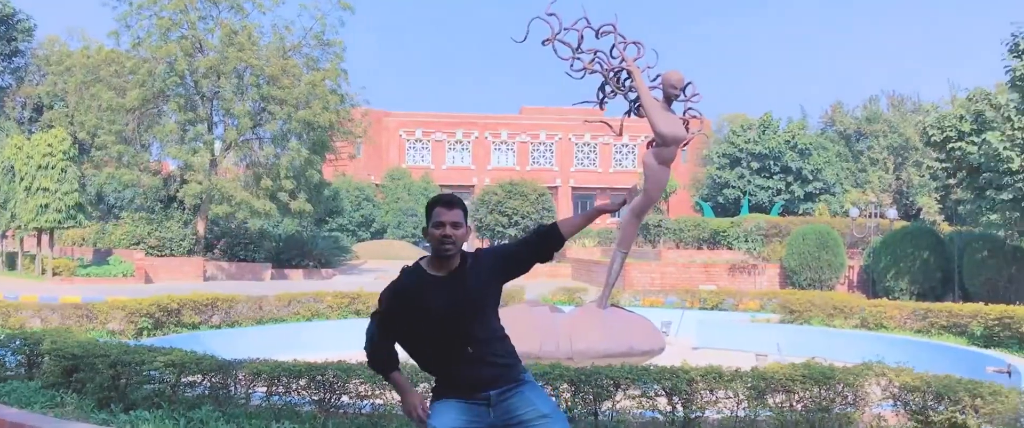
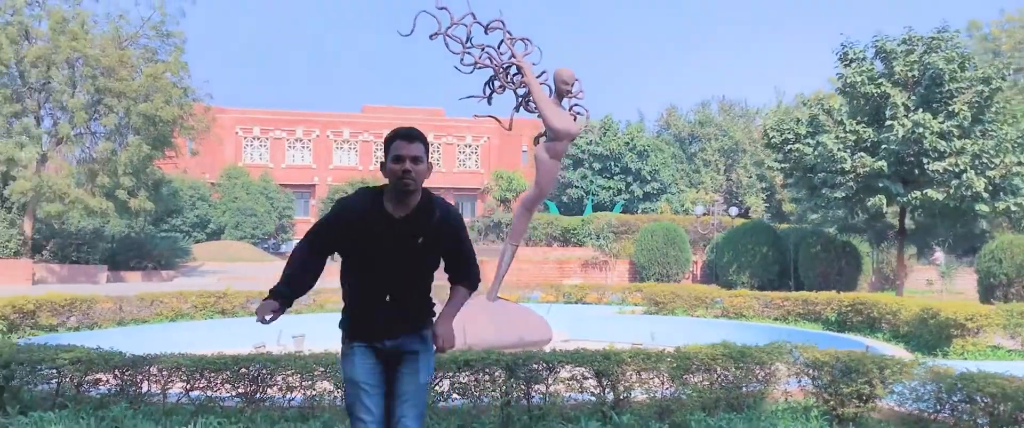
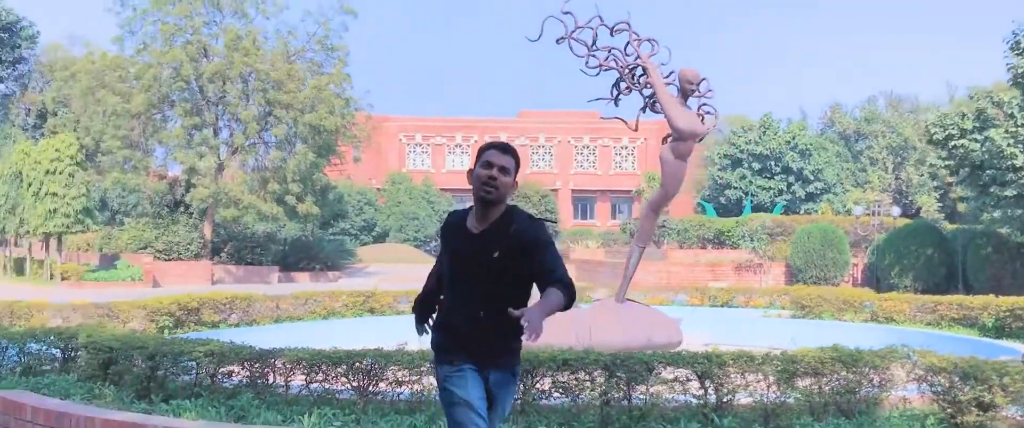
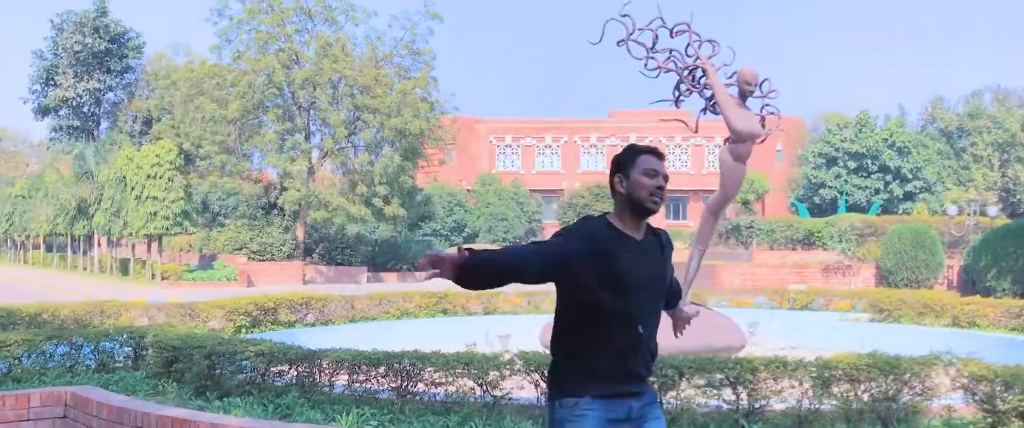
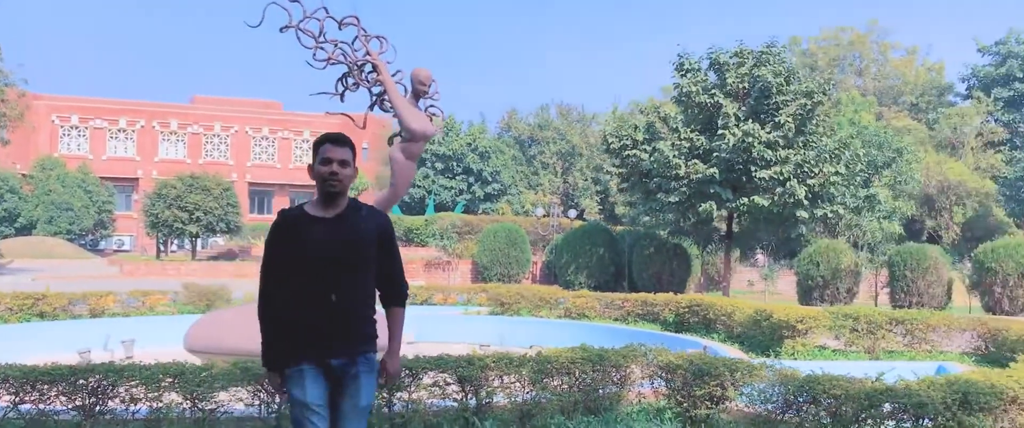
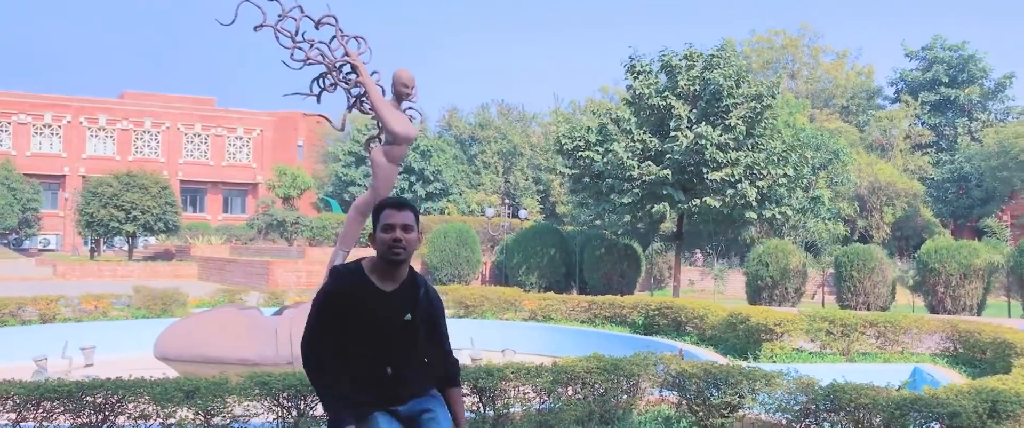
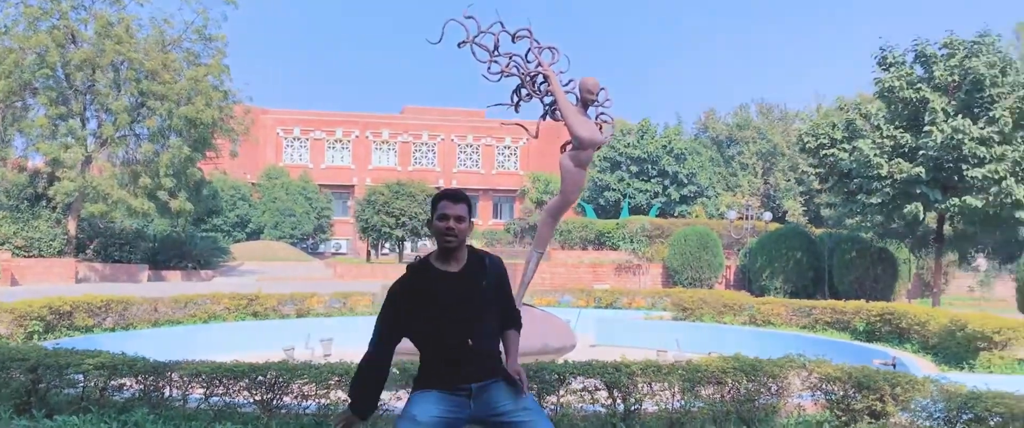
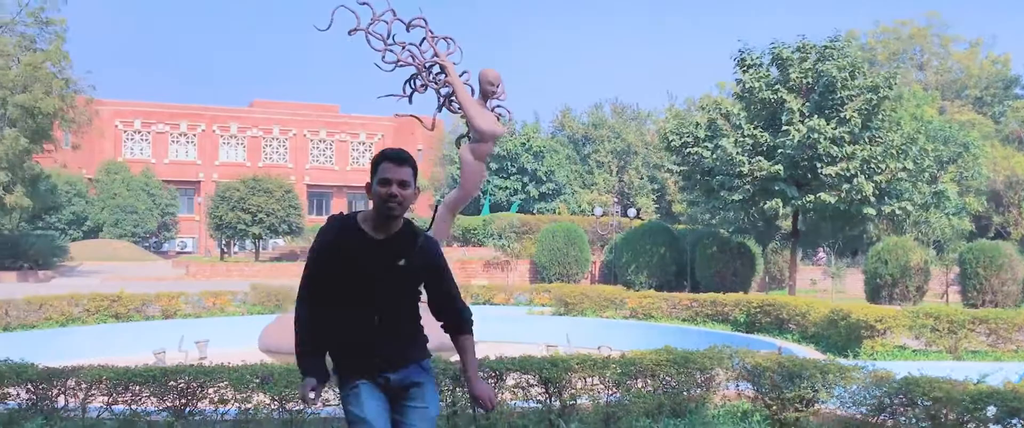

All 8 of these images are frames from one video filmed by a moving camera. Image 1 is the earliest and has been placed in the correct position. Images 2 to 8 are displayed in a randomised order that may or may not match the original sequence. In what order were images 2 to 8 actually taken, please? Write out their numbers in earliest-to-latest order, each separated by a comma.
7, 5, 6, 8, 2, 3, 4
